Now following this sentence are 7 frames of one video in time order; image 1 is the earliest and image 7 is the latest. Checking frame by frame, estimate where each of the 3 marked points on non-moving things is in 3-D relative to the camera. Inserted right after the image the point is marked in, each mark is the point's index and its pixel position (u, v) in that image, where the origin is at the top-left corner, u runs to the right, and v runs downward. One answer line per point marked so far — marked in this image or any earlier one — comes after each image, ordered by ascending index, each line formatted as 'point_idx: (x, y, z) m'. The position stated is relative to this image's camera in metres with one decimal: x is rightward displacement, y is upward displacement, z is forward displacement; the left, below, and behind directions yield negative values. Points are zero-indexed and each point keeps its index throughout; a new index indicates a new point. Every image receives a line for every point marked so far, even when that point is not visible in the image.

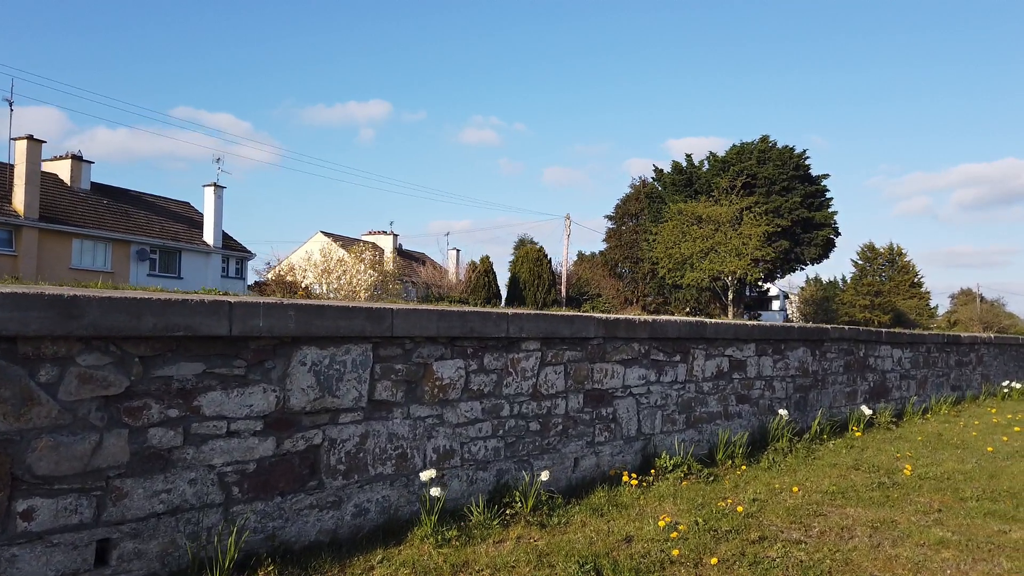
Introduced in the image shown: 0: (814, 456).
0: (+1.3, -0.8, +6.4) m
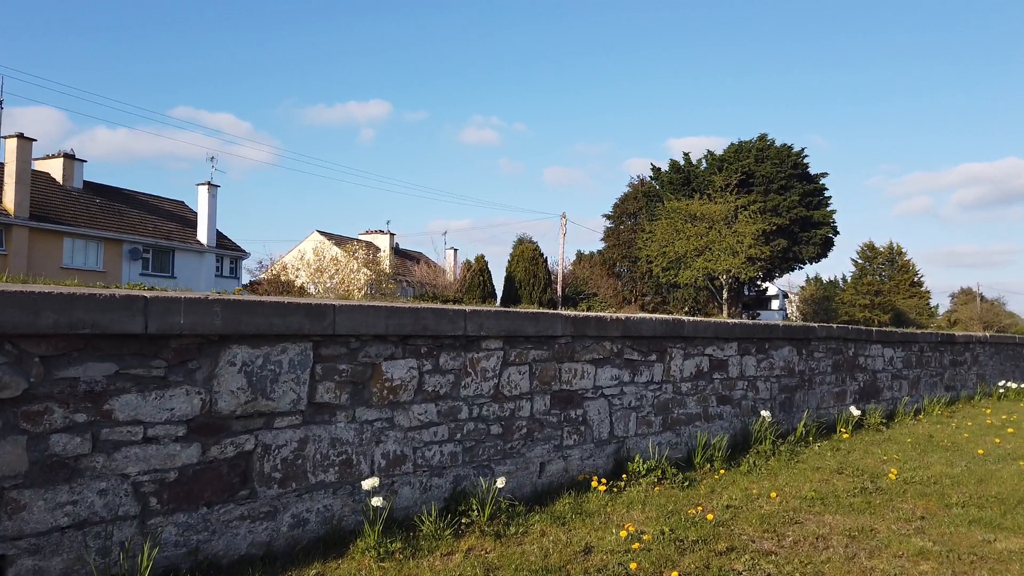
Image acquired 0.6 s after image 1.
0: (+1.2, -0.7, +6.1) m
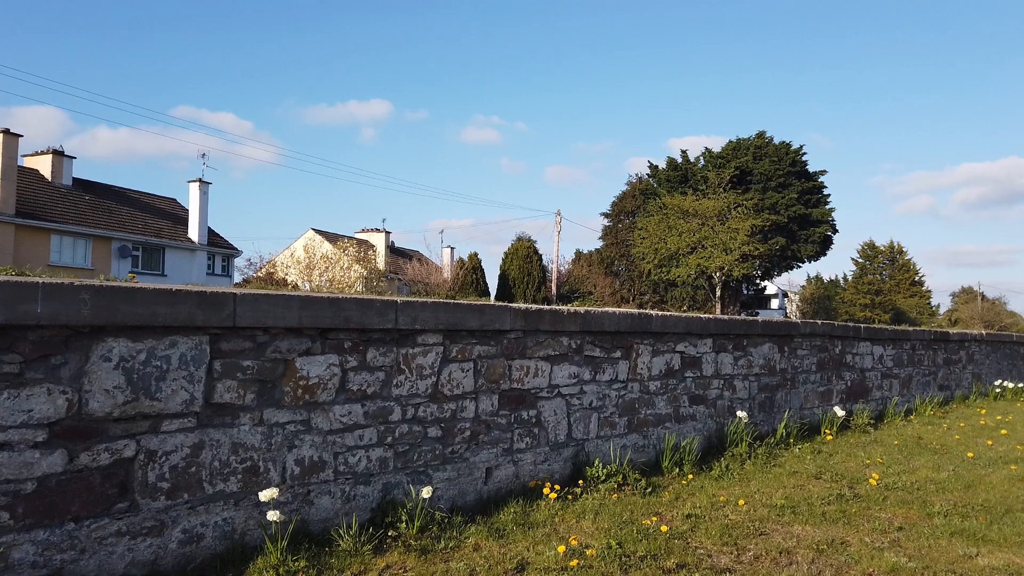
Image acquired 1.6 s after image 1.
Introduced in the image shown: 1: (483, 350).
0: (+1.1, -0.7, +5.8) m
1: (-0.1, -0.2, +4.2) m
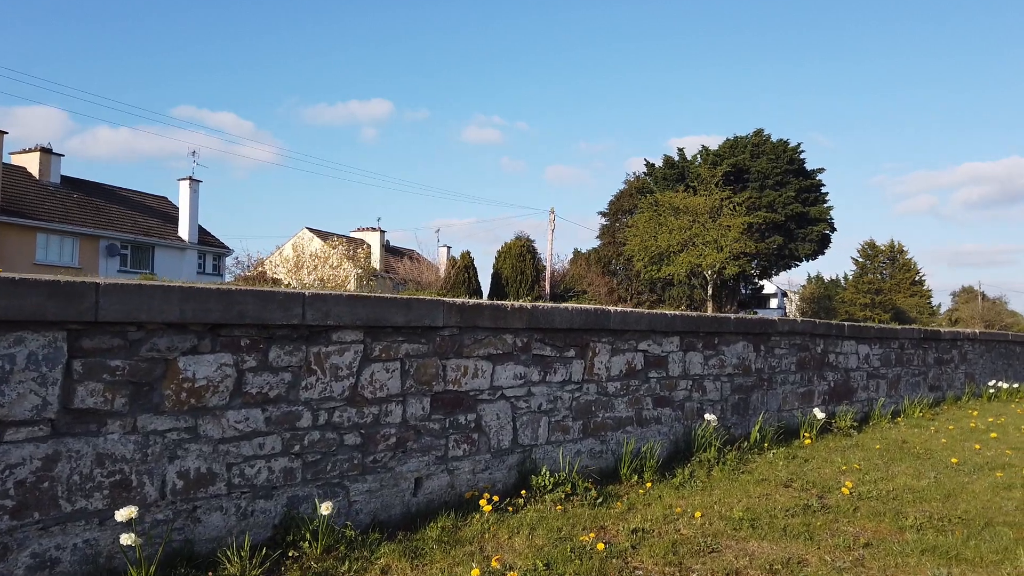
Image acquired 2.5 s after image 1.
0: (+0.9, -0.7, +5.4) m
1: (-0.3, -0.2, +3.8) m
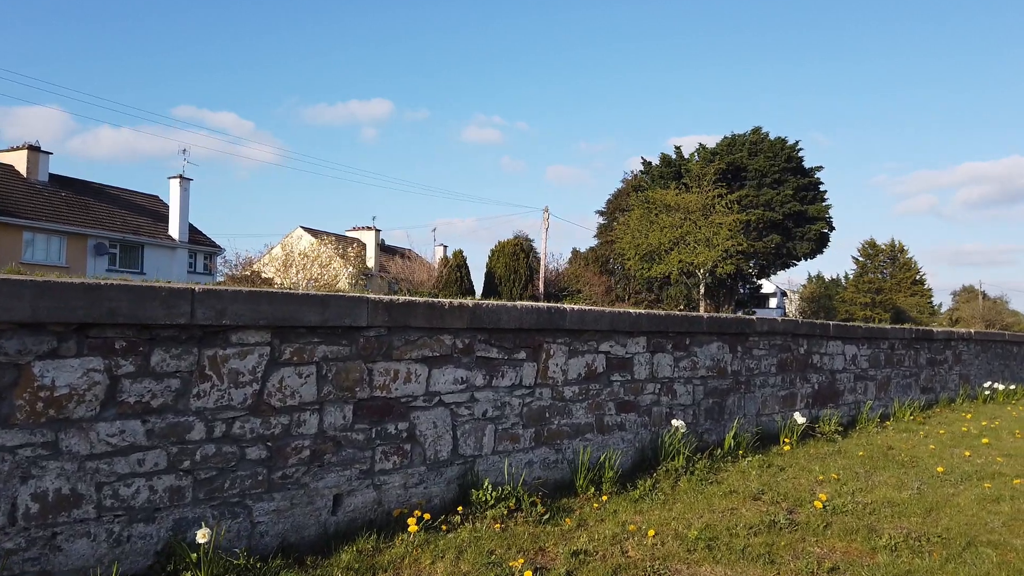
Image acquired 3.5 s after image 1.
0: (+0.7, -0.7, +5.0) m
1: (-0.4, -0.2, +3.5) m
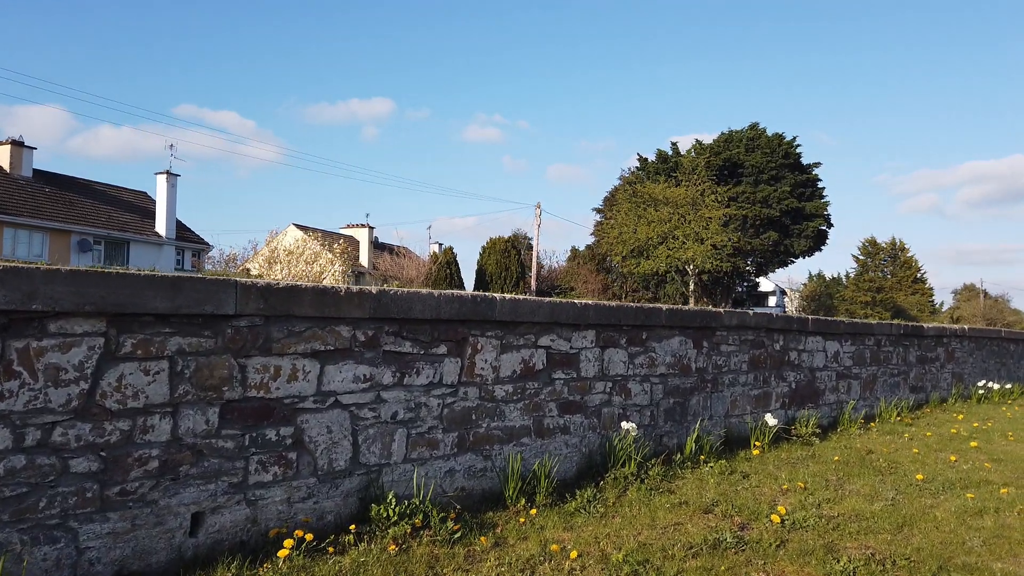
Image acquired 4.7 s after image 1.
0: (+0.5, -0.6, +4.5) m
1: (-0.7, -0.1, +2.9) m
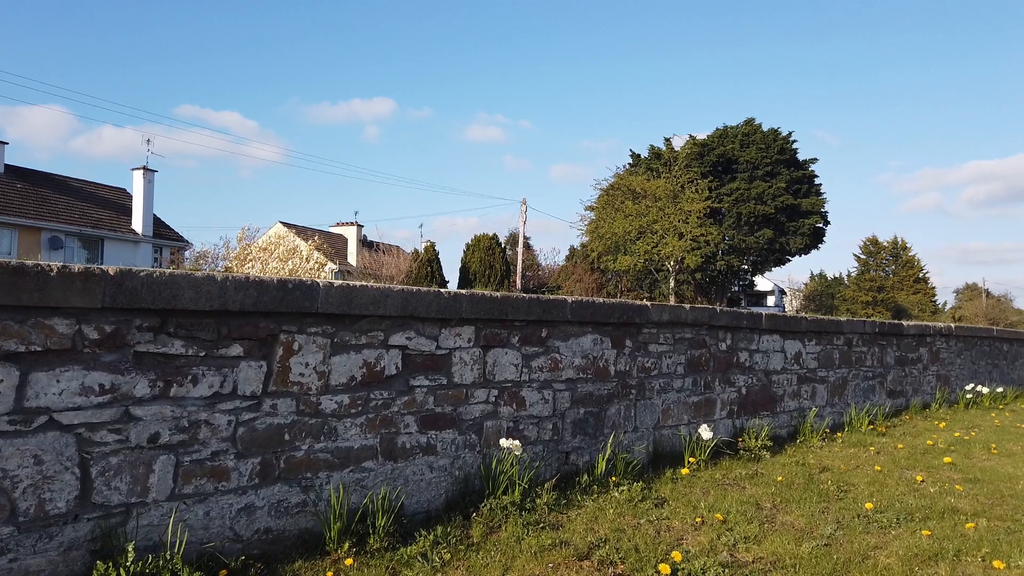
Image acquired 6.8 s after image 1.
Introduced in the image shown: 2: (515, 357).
0: (+0.1, -0.6, +3.6) m
1: (-1.1, -0.1, +2.0) m
2: (0.0, -0.2, +4.2) m
